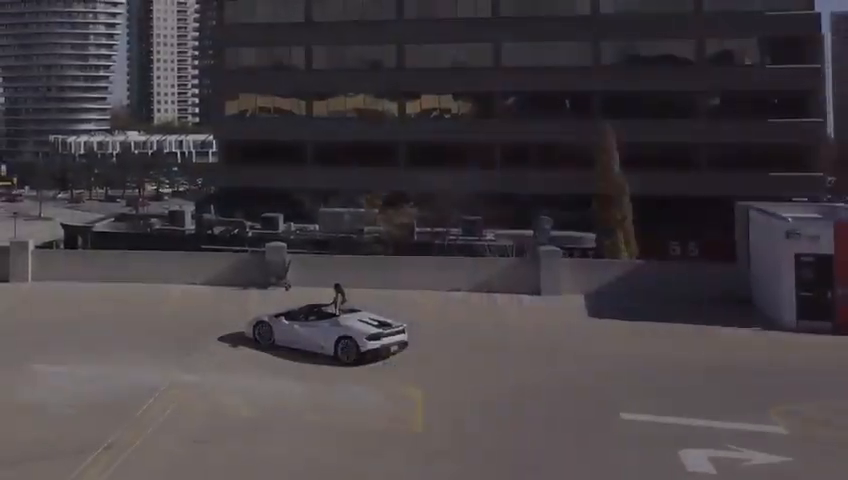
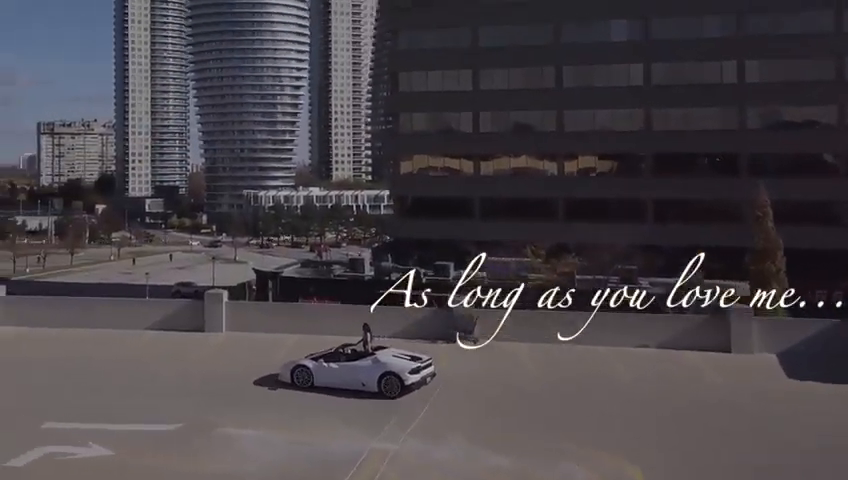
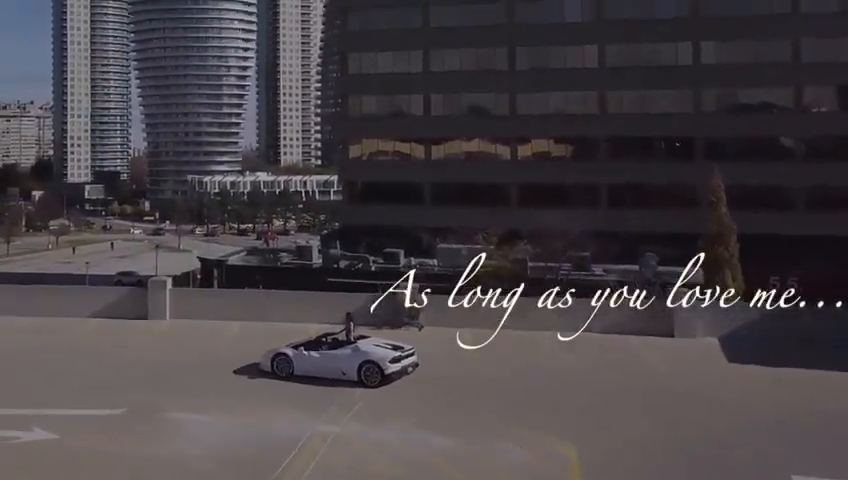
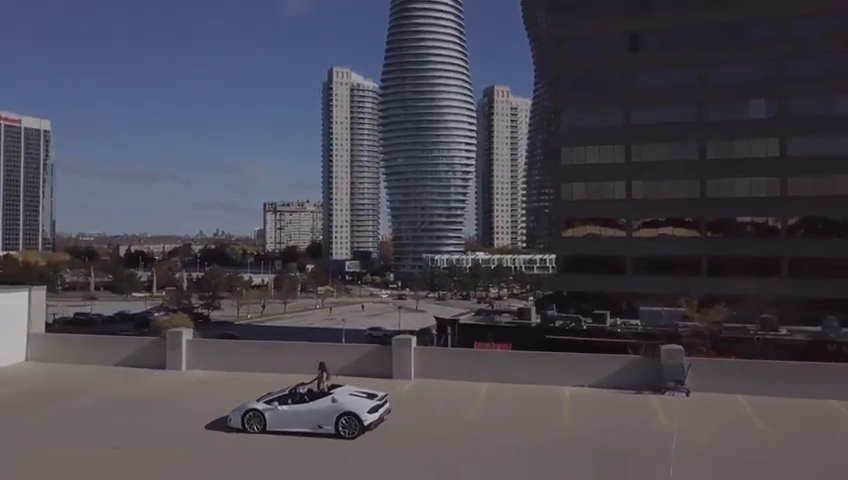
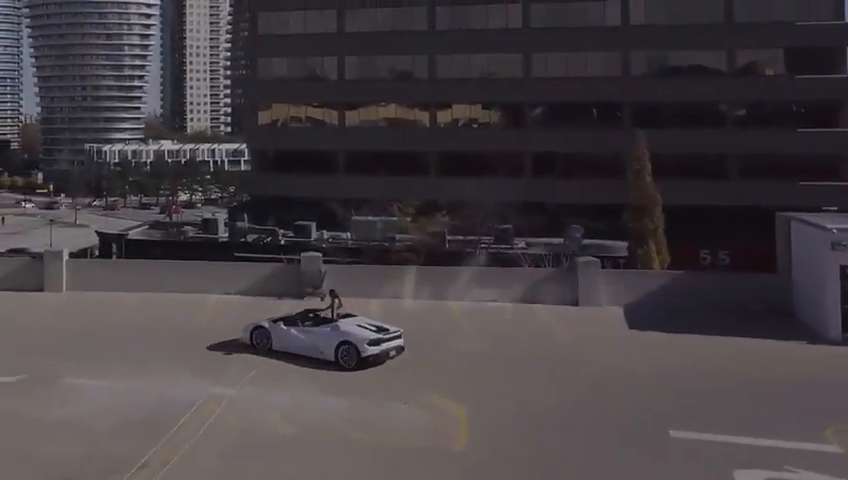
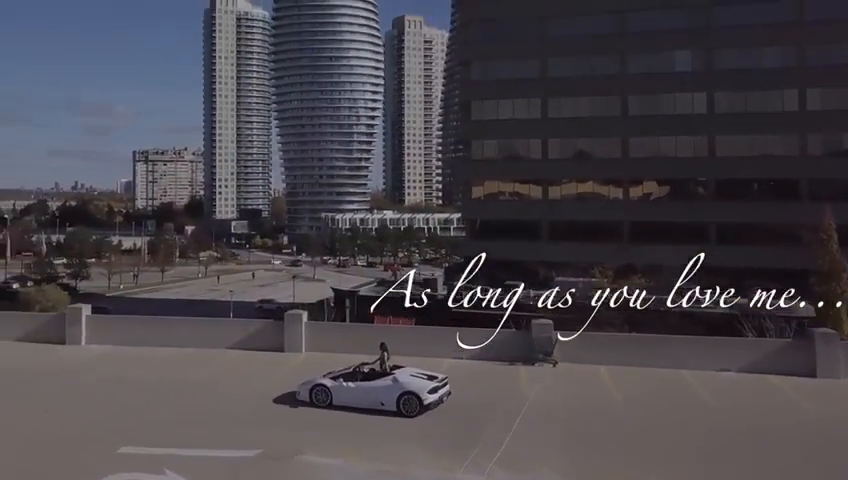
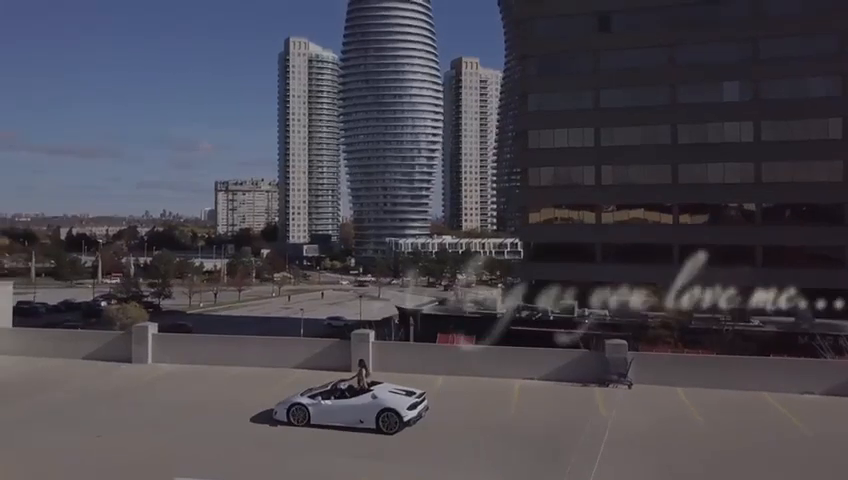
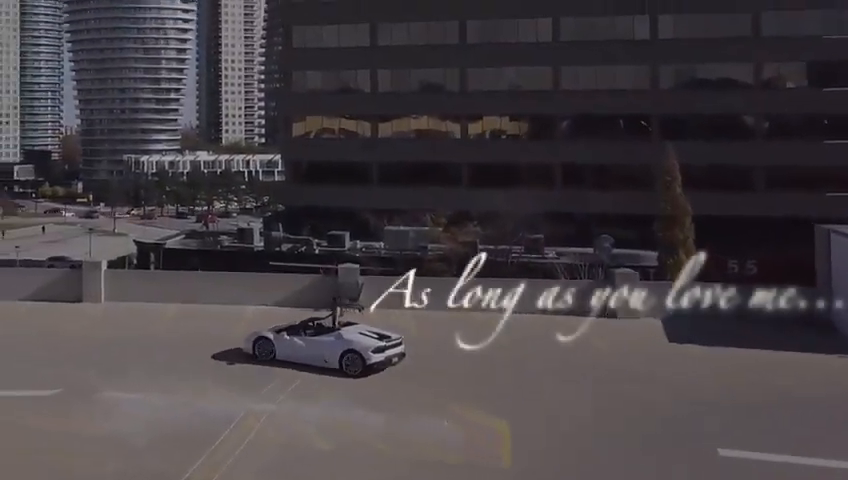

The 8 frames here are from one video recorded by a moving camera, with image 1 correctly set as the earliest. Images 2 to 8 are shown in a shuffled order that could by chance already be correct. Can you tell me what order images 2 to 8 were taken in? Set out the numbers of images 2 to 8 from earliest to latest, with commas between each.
5, 8, 3, 2, 6, 7, 4
